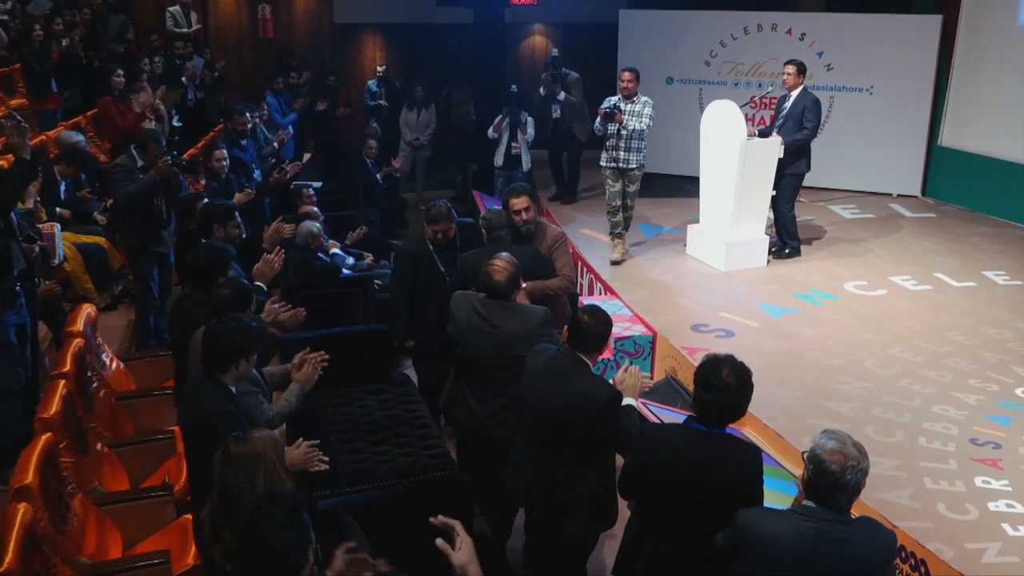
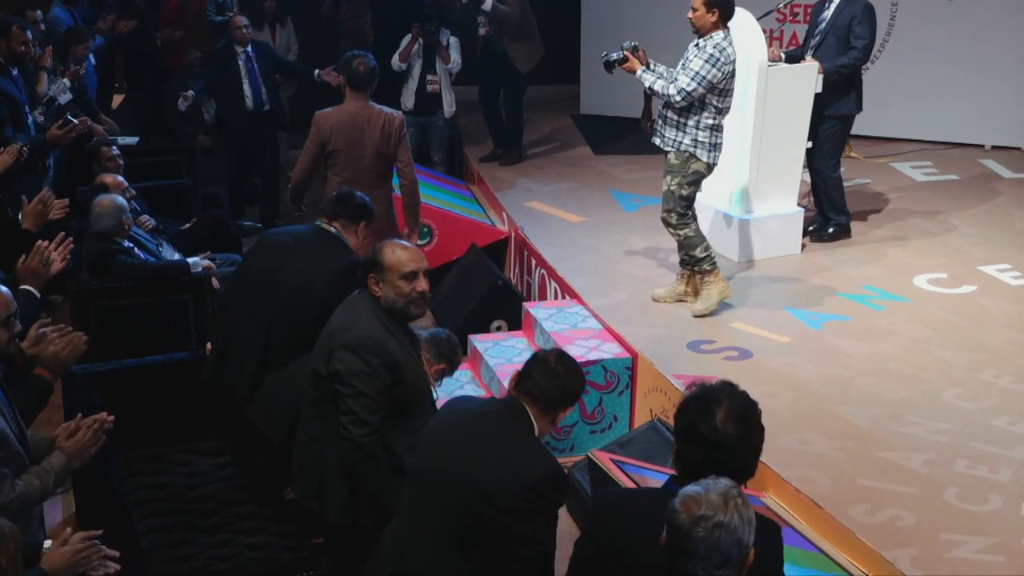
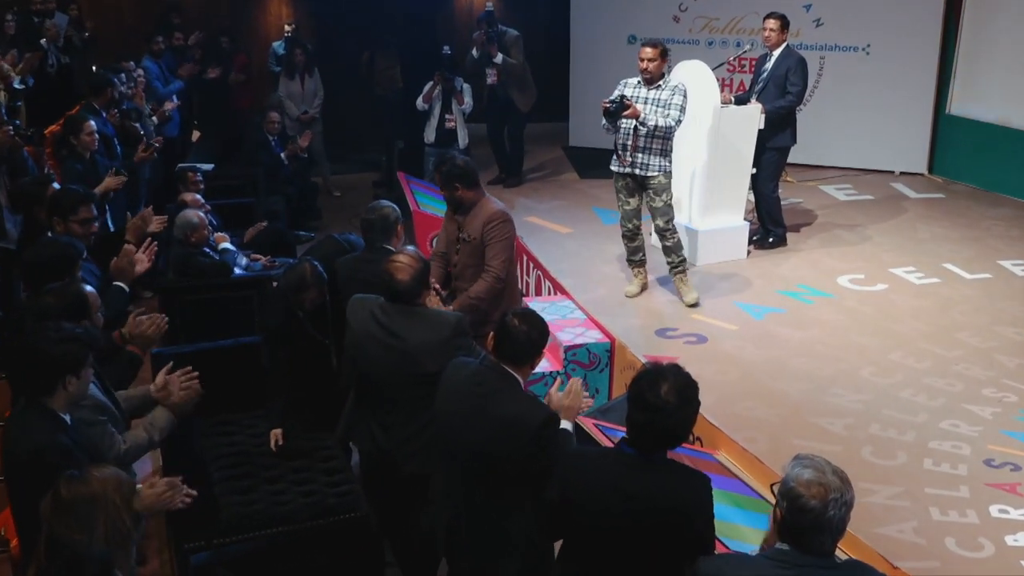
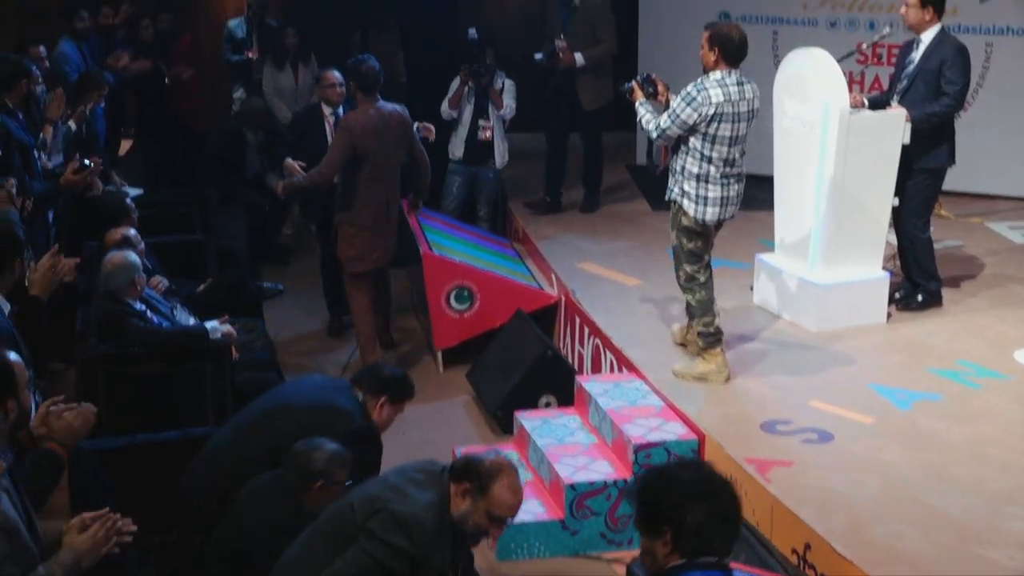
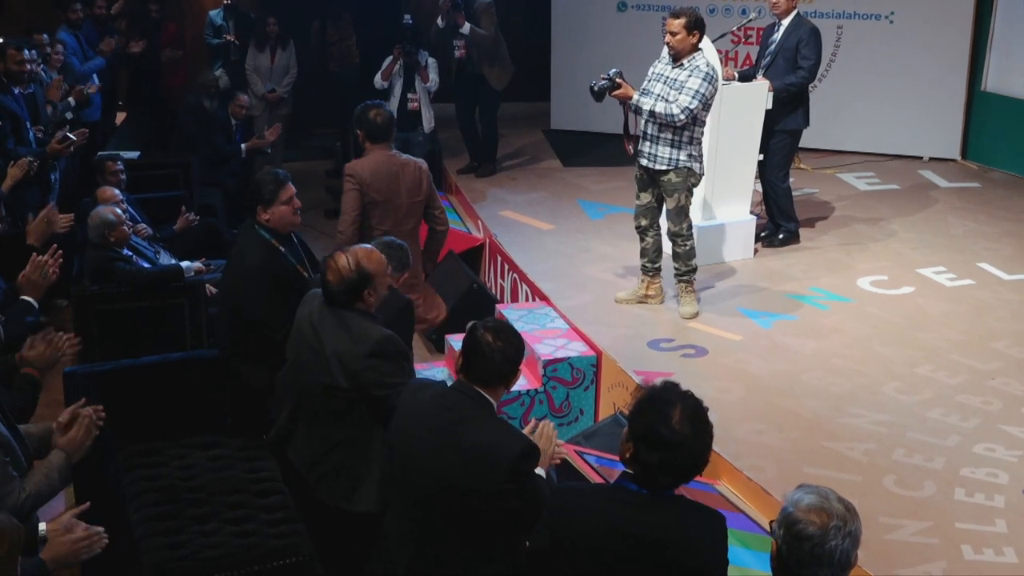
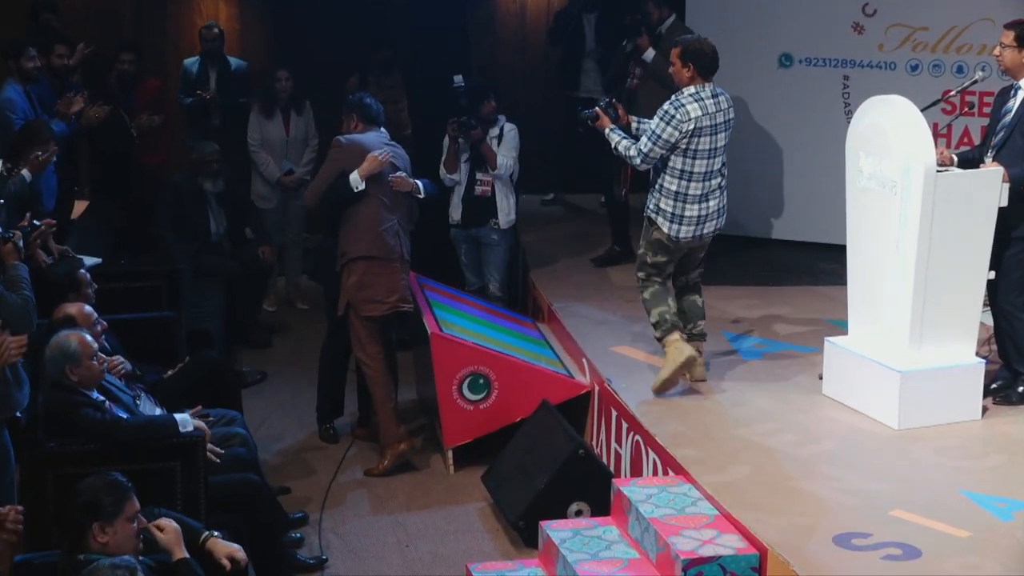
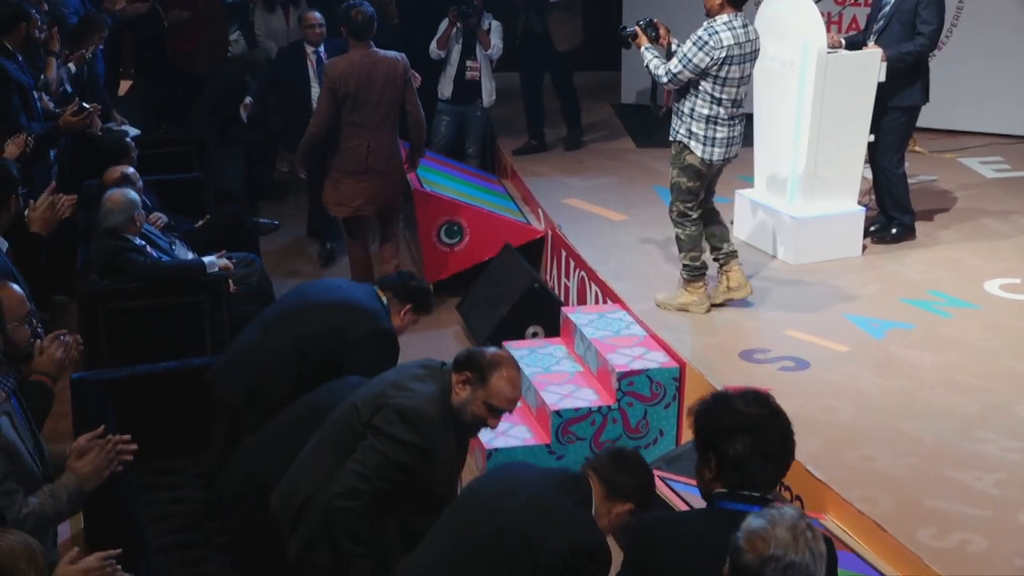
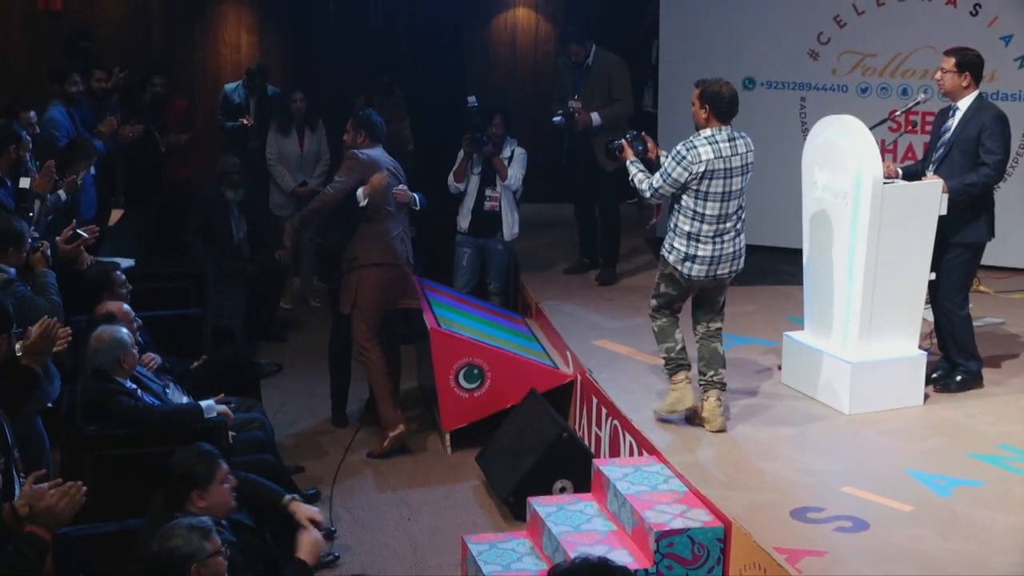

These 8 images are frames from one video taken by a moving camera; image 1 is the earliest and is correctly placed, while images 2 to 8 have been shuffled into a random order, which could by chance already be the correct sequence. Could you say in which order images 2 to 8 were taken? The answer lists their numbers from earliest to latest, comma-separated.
3, 5, 2, 7, 4, 8, 6
